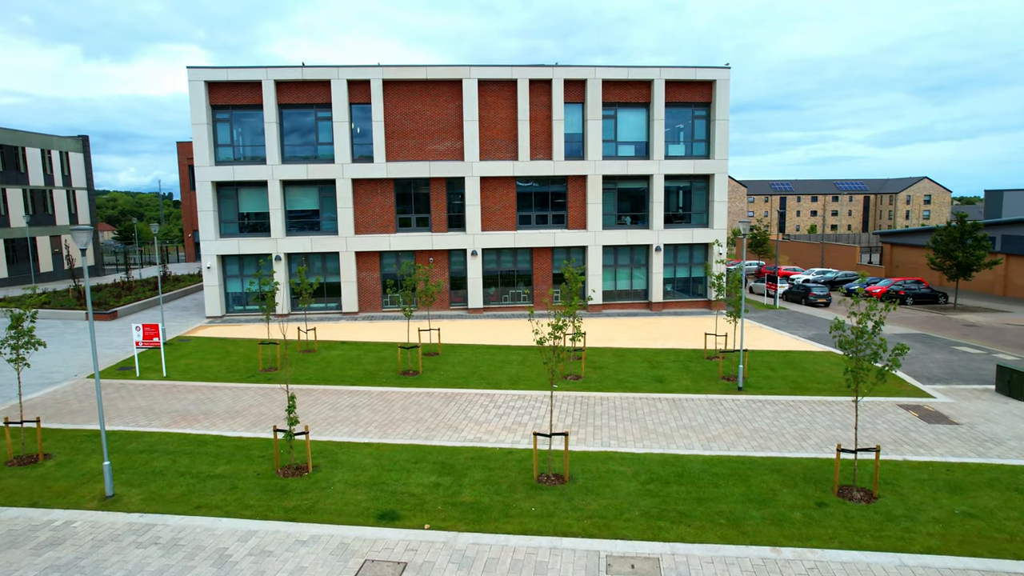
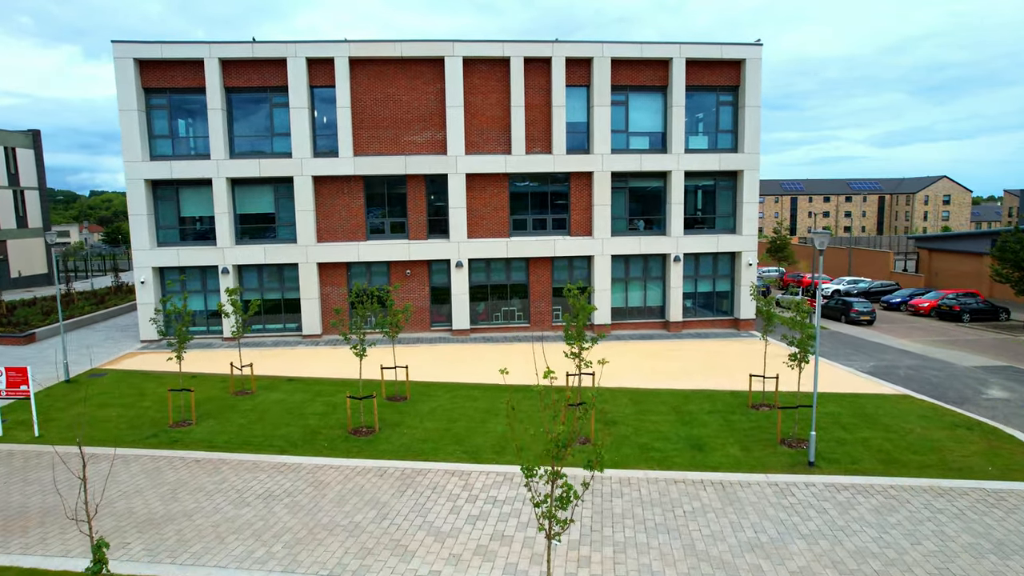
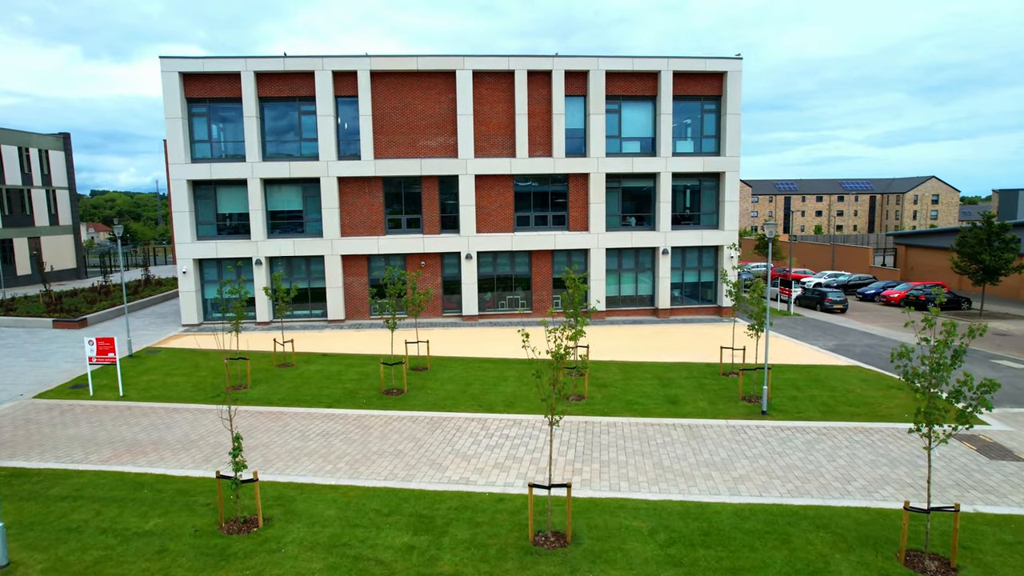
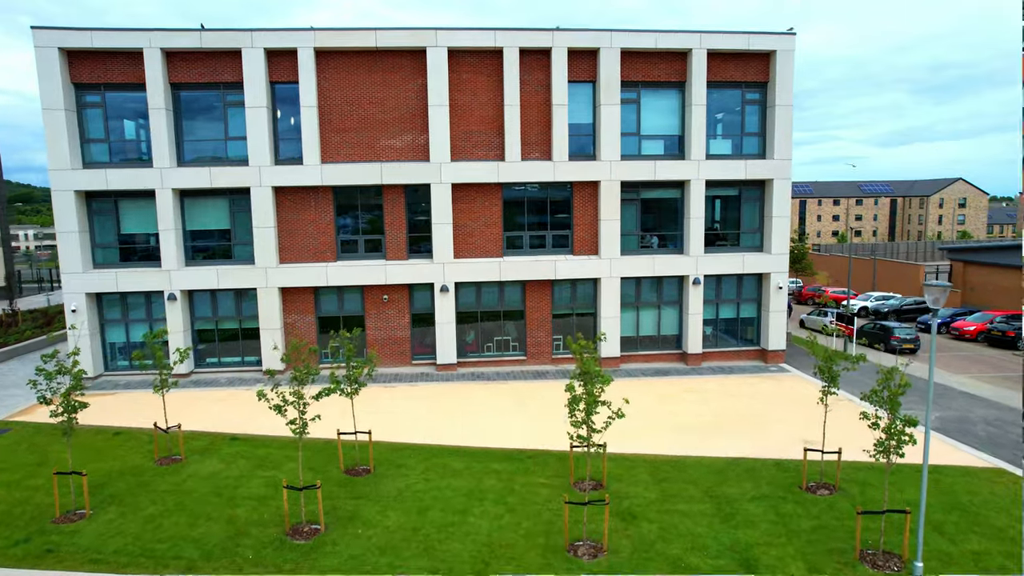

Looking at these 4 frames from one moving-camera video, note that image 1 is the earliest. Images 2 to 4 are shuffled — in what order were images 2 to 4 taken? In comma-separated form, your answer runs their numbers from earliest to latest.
3, 2, 4
